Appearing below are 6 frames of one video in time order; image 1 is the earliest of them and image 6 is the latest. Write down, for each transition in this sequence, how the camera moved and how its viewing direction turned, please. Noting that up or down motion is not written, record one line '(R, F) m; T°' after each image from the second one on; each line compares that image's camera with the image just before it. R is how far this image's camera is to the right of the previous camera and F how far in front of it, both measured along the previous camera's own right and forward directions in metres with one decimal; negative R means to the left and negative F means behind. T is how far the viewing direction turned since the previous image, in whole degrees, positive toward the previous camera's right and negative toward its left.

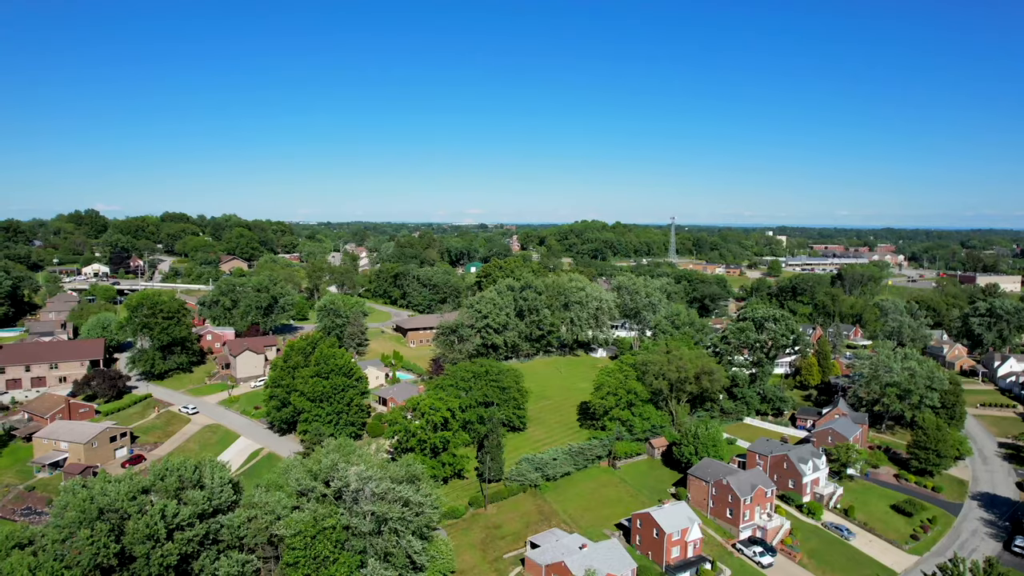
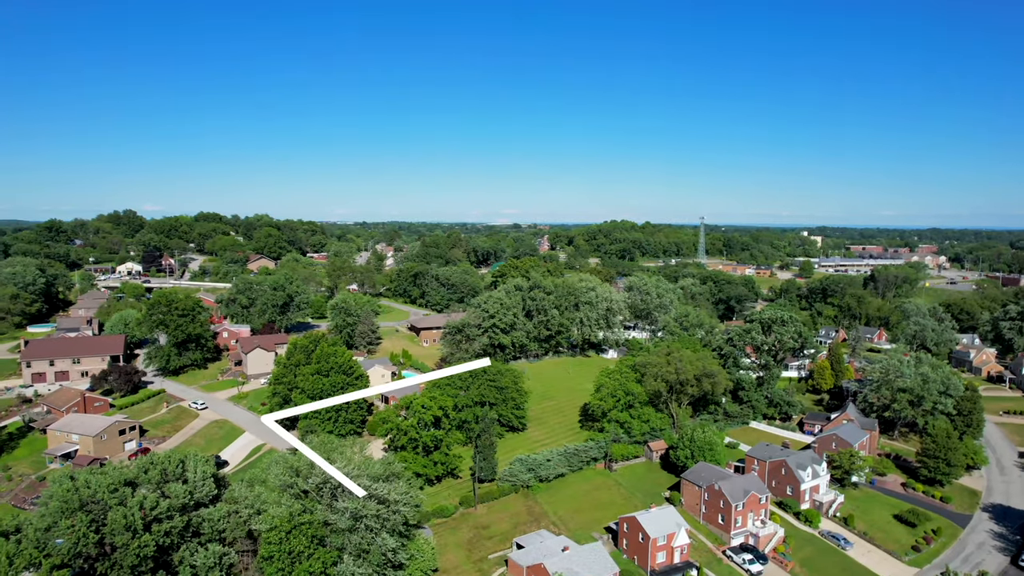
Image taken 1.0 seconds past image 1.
(+1.5, +0.1) m; -3°
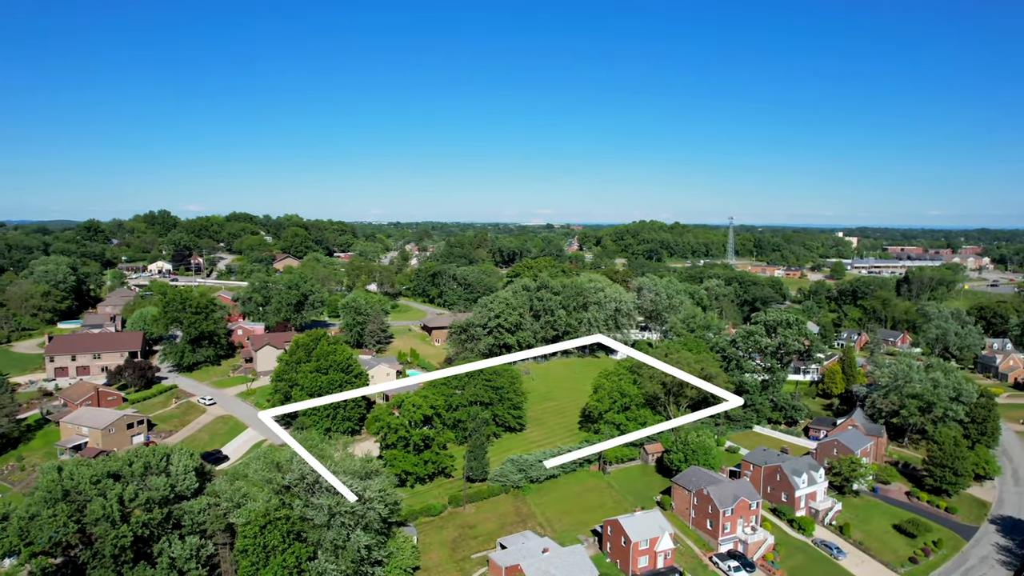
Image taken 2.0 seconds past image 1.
(+1.5, +0.1) m; -3°
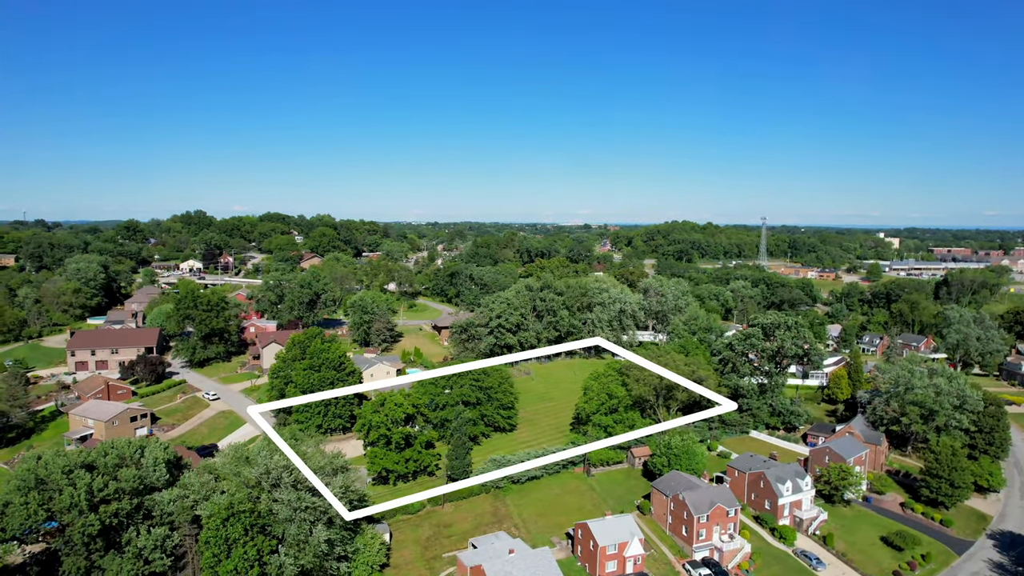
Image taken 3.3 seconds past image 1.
(+2.1, +0.1) m; -3°
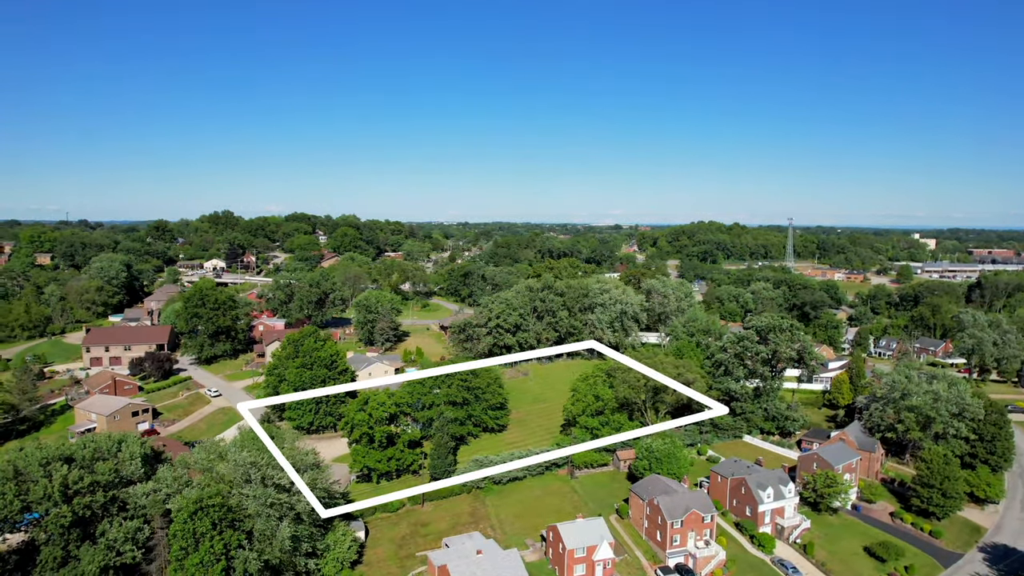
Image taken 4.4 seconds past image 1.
(+1.8, 0.0) m; -2°
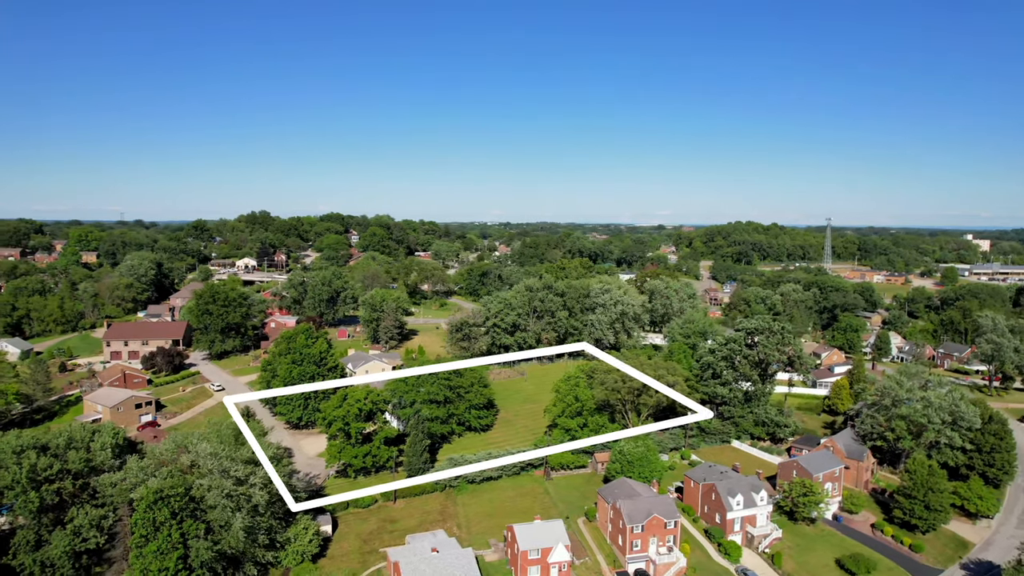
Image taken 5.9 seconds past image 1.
(+2.6, +0.1) m; -3°
